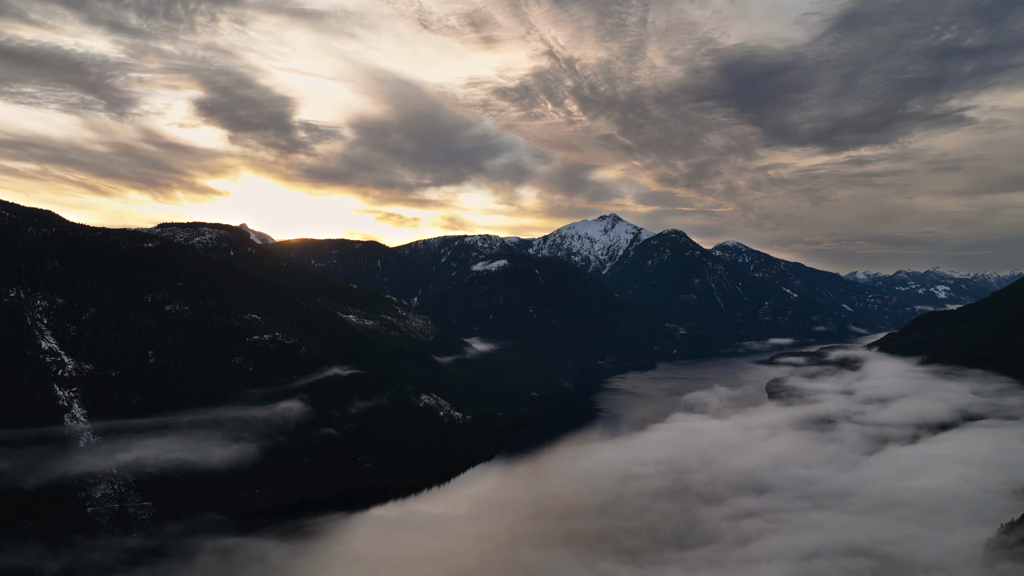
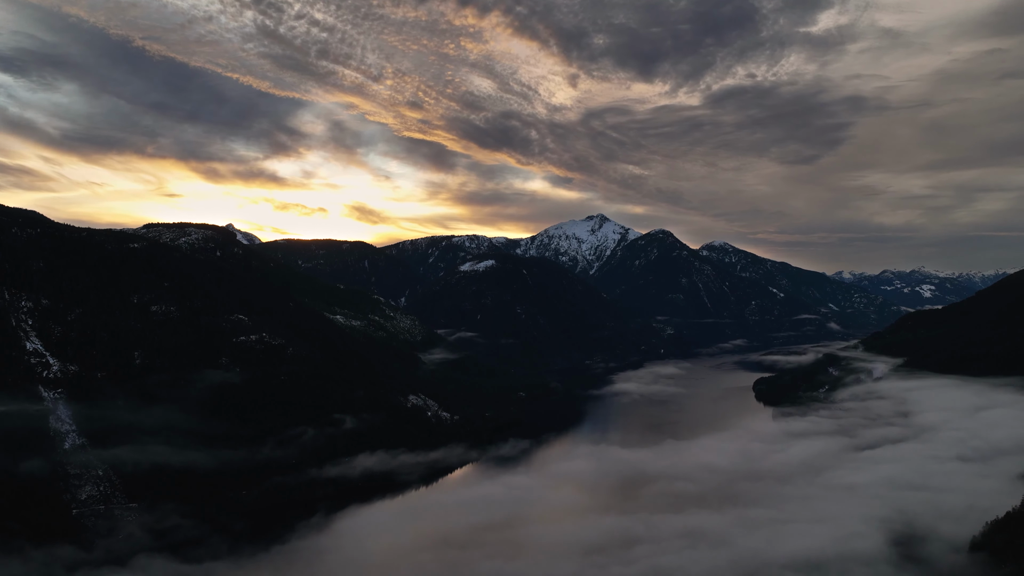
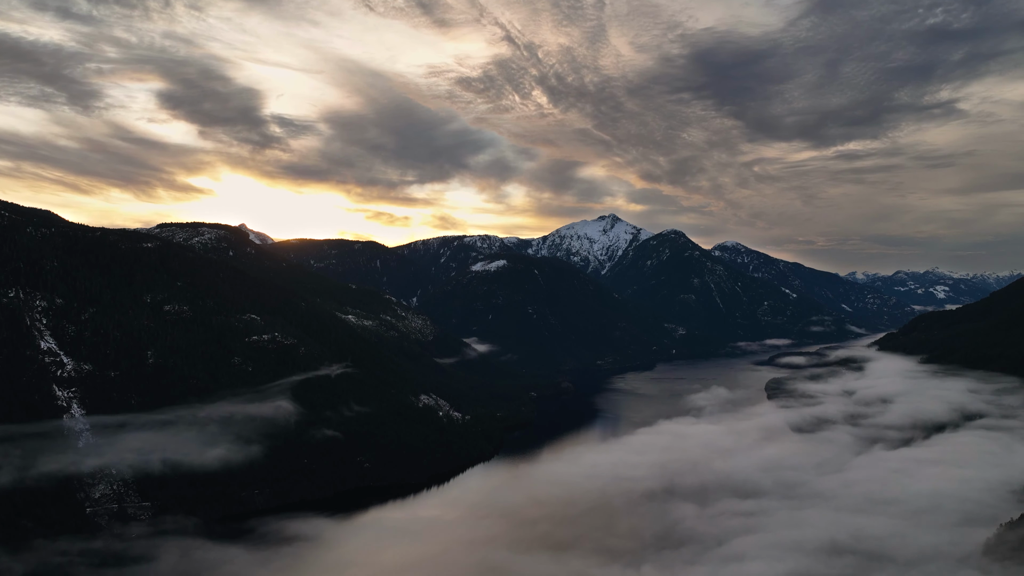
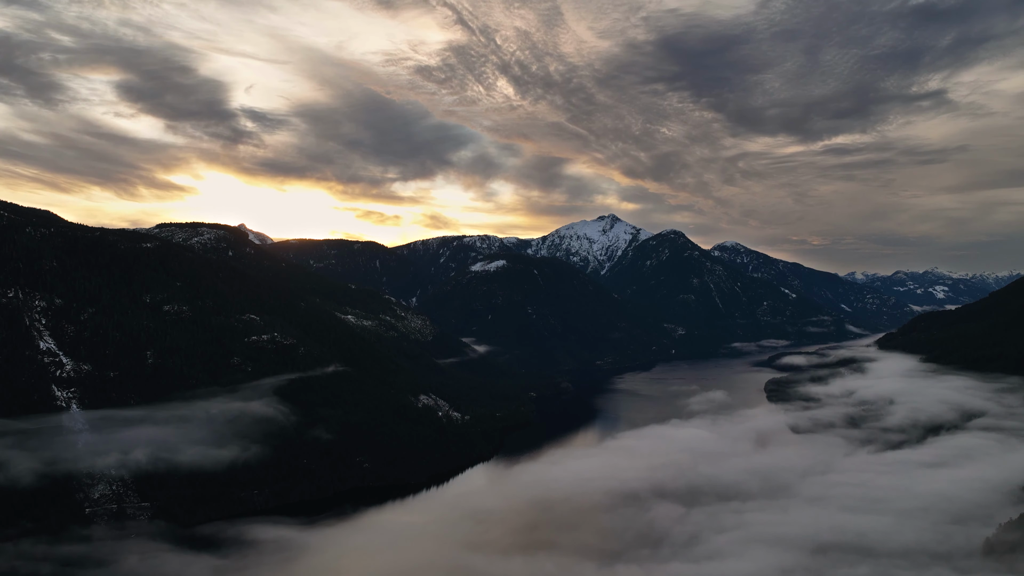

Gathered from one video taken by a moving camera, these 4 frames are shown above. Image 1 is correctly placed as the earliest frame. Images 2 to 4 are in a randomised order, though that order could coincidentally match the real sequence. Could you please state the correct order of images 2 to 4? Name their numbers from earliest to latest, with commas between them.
3, 4, 2
